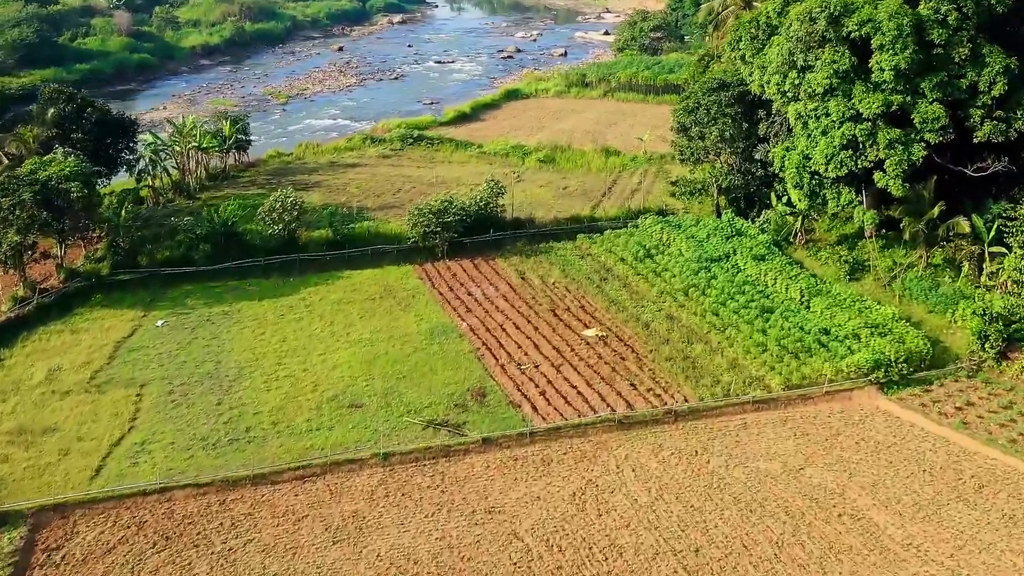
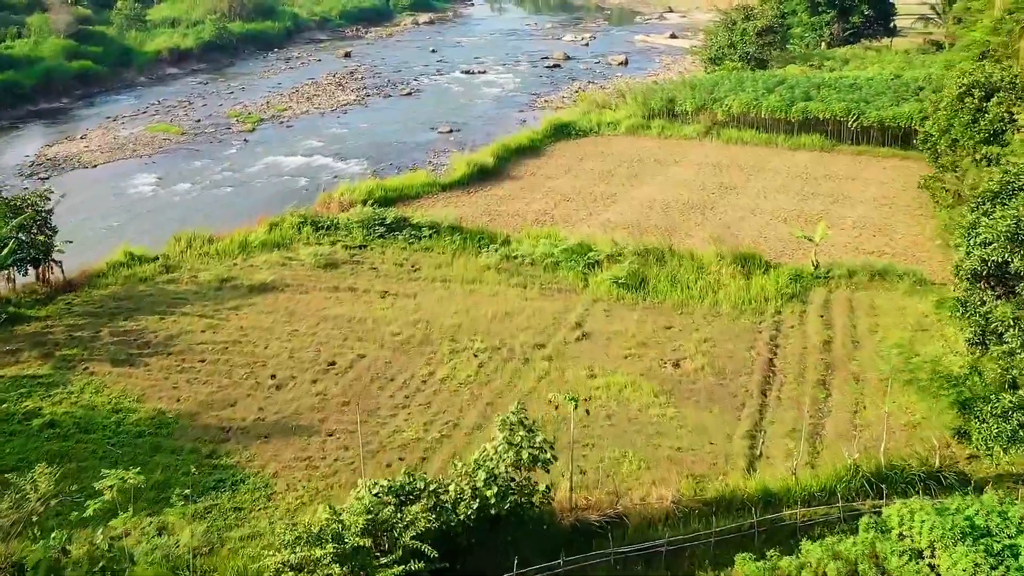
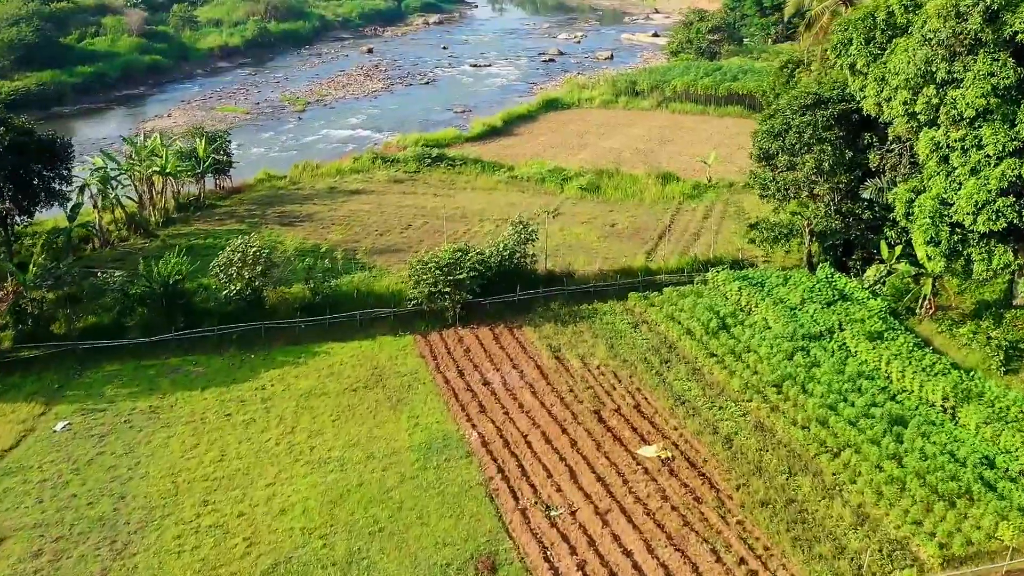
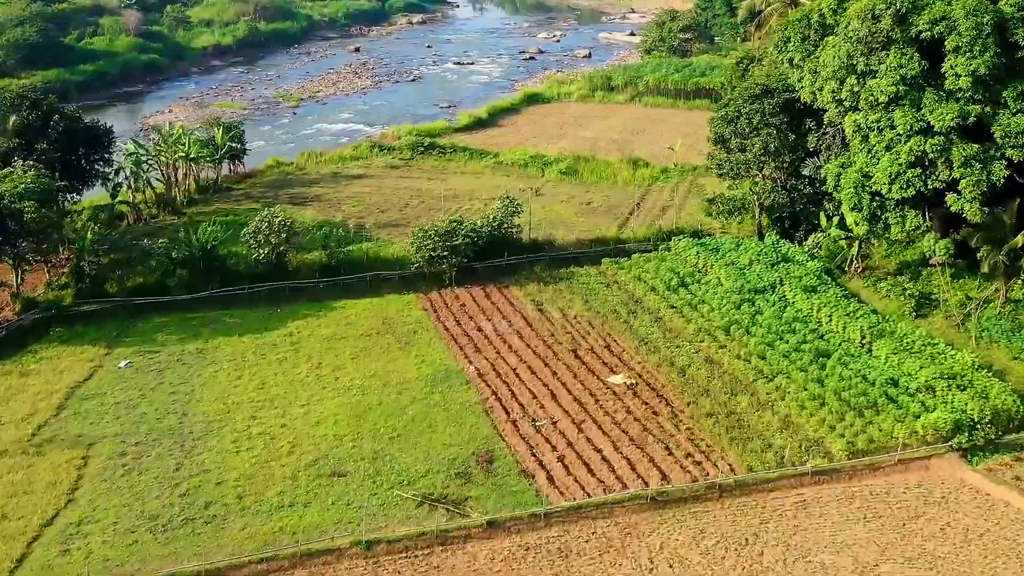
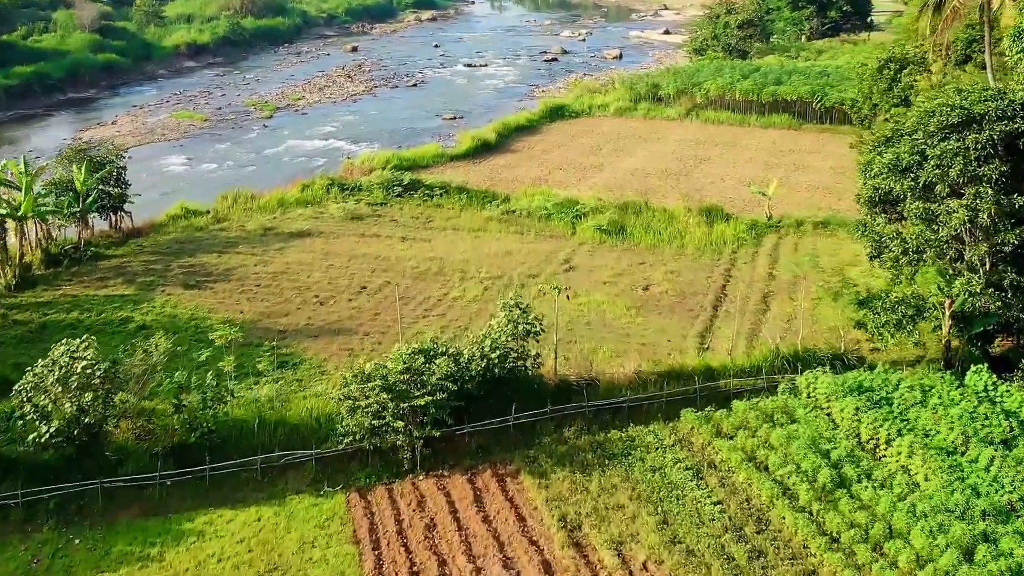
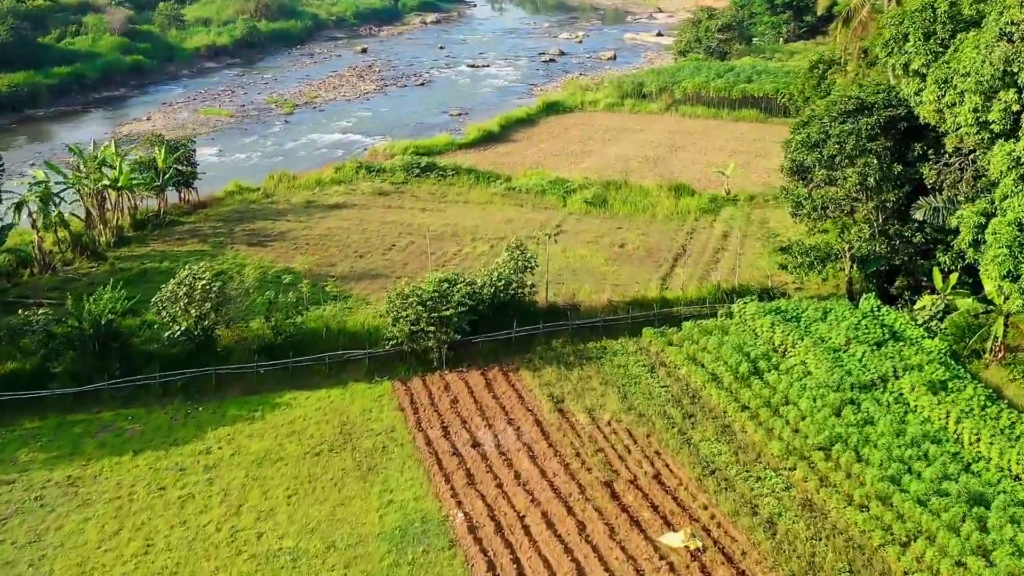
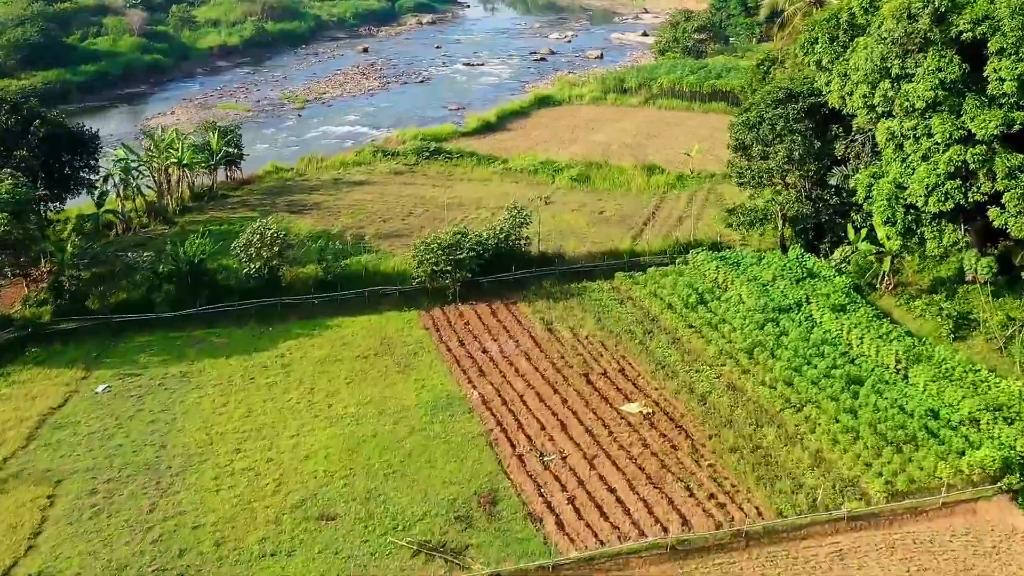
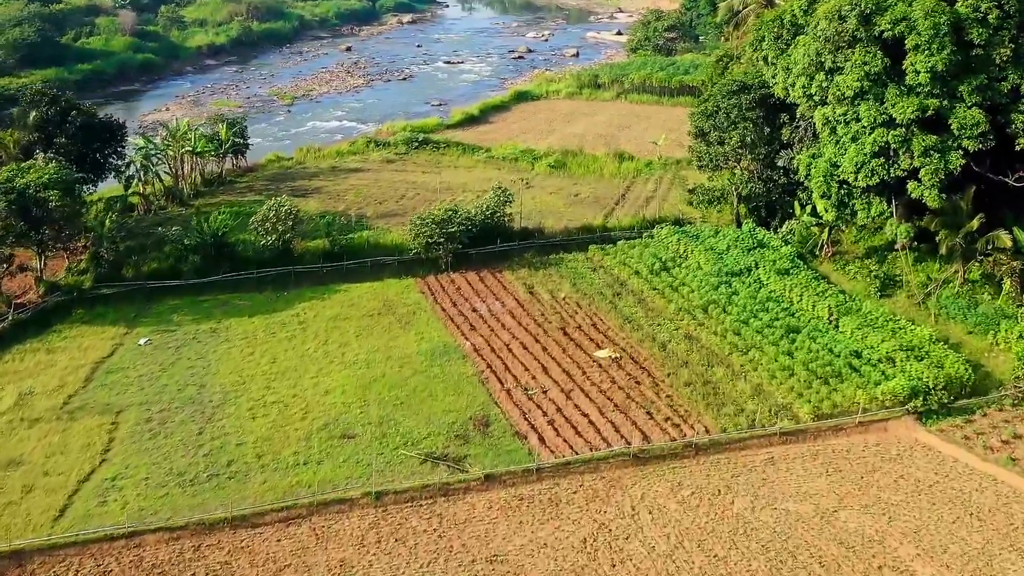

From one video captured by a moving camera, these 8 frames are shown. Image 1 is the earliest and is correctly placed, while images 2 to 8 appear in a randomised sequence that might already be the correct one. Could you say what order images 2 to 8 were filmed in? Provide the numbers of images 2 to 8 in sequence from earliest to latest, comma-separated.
8, 4, 7, 3, 6, 5, 2
